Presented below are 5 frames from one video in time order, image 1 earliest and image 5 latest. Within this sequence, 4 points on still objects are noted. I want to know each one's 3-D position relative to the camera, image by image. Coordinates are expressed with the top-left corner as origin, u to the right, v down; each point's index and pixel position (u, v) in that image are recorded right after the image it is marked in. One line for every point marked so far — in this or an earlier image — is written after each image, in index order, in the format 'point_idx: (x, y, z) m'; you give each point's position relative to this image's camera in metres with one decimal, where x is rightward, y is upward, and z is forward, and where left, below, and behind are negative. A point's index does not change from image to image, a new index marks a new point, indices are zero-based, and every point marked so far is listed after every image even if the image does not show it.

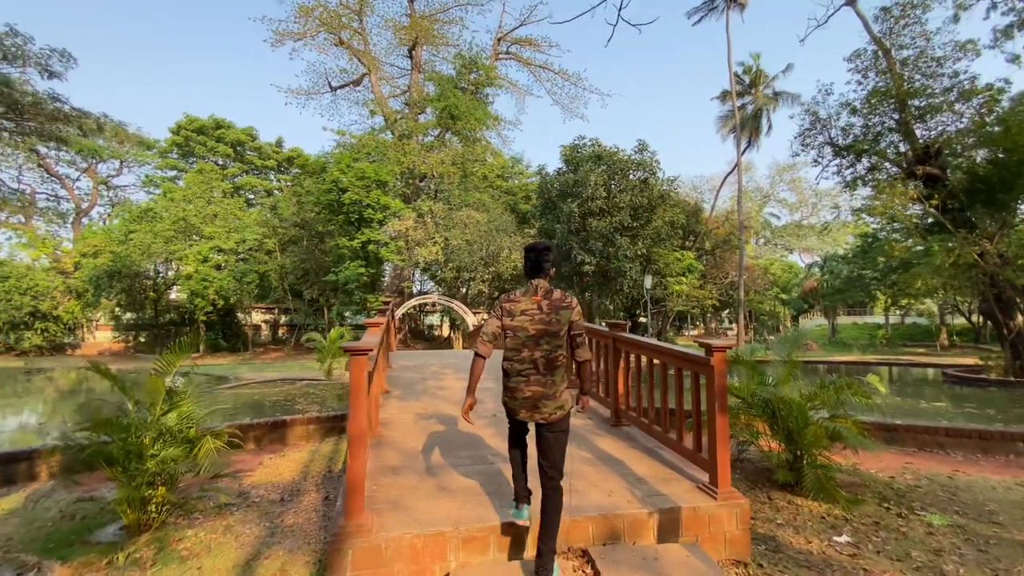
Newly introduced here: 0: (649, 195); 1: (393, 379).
0: (+4.2, +2.8, +17.8) m
1: (-1.3, -0.9, +6.2) m
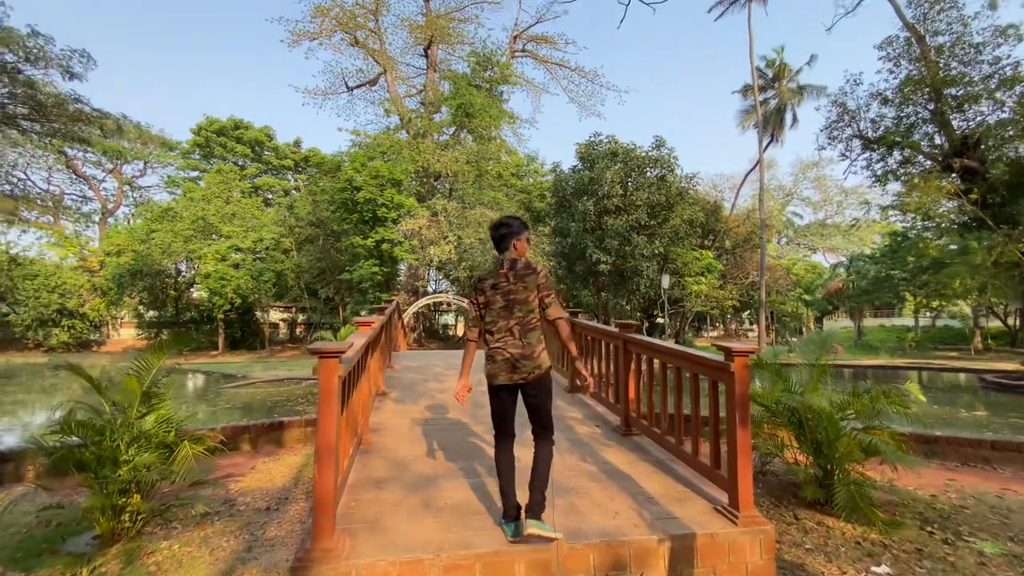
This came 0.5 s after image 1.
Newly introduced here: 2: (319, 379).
0: (+4.6, +2.8, +17.3) m
1: (-1.2, -0.9, +5.9) m
2: (-0.8, -0.4, +2.4) m
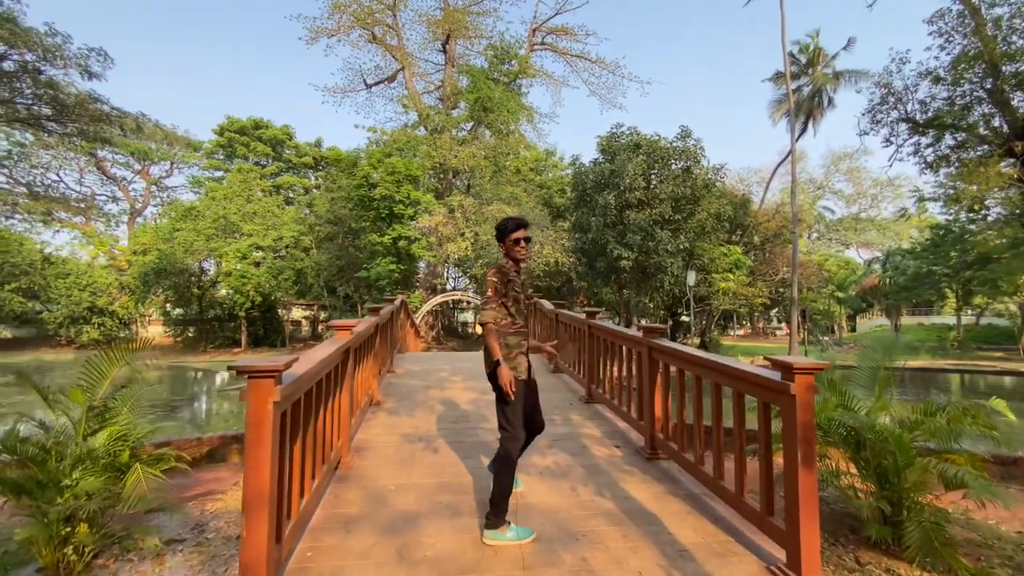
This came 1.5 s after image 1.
0: (+5.1, +2.9, +16.5) m
1: (-1.1, -0.9, +5.4) m
2: (-0.8, -0.4, +1.9) m
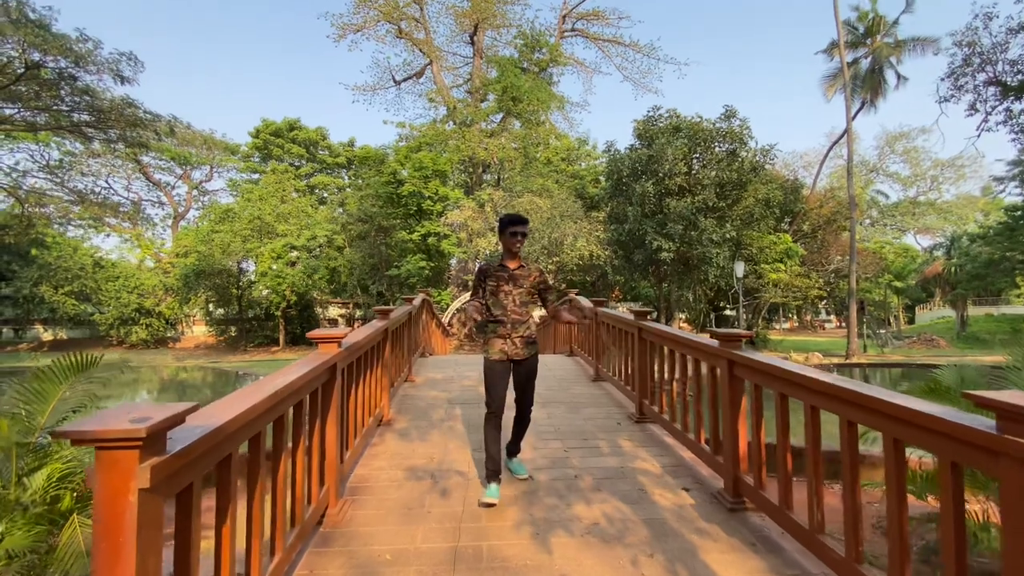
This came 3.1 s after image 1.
0: (+6.0, +3.1, +15.4) m
1: (-0.8, -0.9, +4.6) m
2: (-0.8, -0.4, +1.1) m
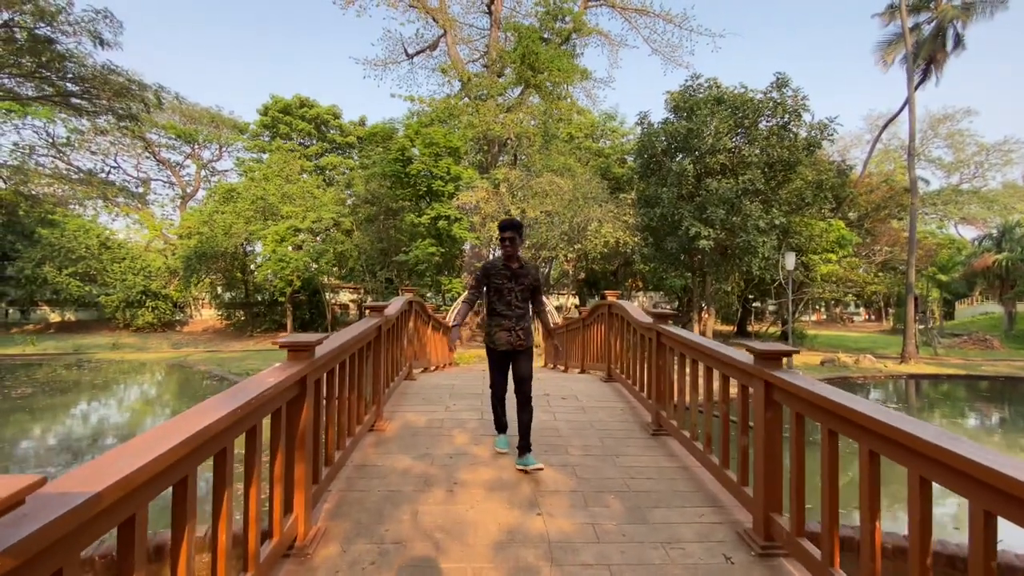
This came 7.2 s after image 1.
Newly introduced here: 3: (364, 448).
0: (+6.4, +3.2, +13.4) m
1: (-0.7, -0.9, +2.8) m
2: (-0.8, -0.5, -0.7) m
3: (-0.8, -0.9, +3.2) m
